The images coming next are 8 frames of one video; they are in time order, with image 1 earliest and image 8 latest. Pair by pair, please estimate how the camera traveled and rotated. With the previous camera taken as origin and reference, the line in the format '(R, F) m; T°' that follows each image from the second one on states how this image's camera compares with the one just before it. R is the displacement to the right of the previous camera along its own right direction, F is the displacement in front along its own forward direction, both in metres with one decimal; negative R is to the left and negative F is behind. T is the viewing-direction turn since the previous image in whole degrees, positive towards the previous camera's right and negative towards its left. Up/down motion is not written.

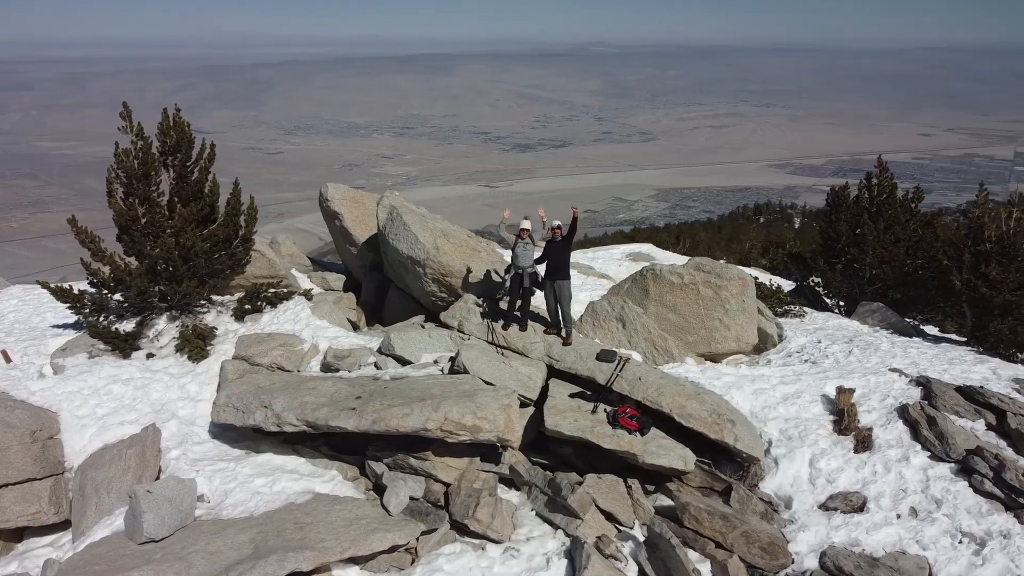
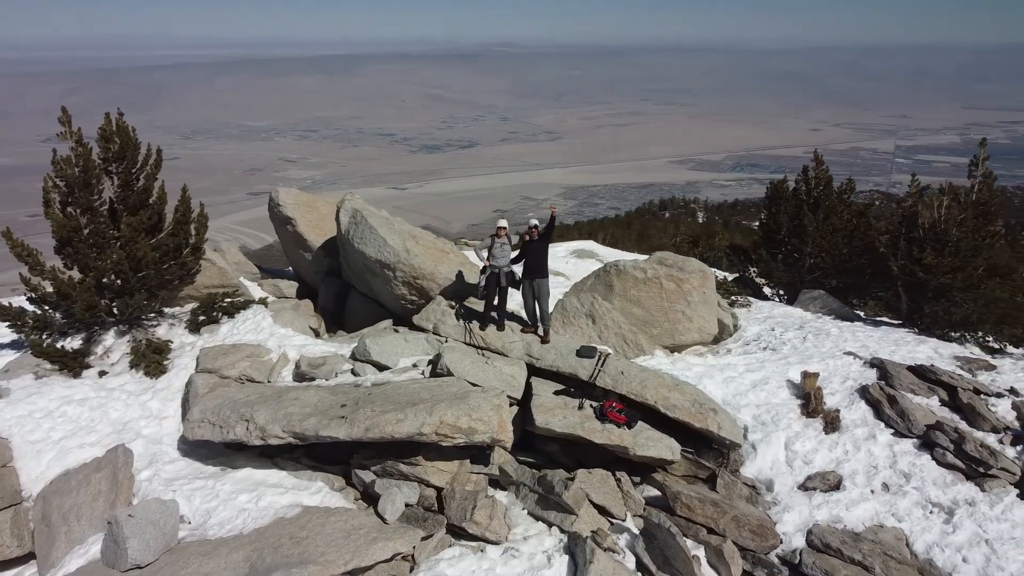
(-0.9, +0.1) m; +6°
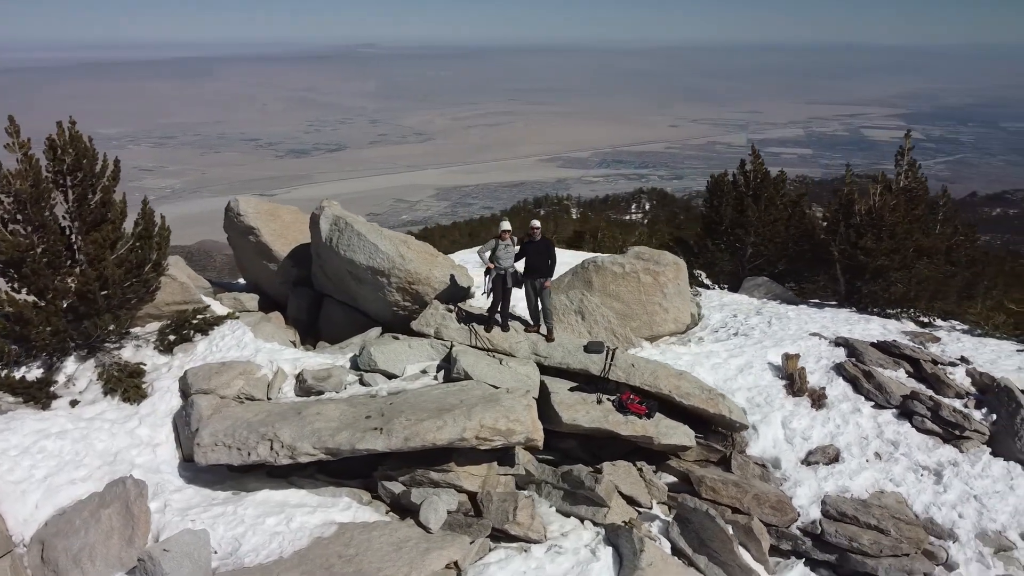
(-1.7, +0.1) m; +9°
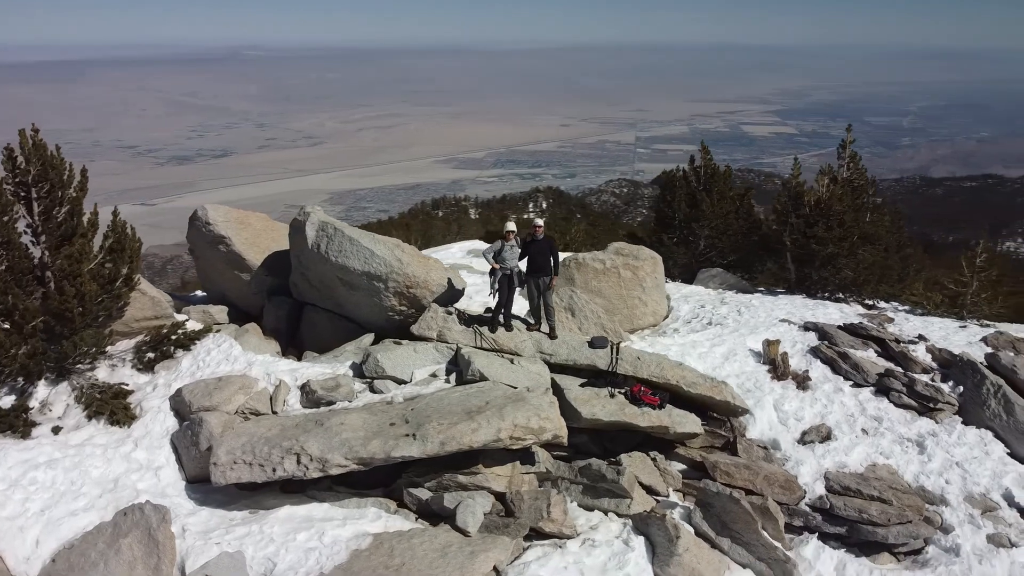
(-1.4, +0.1) m; +7°
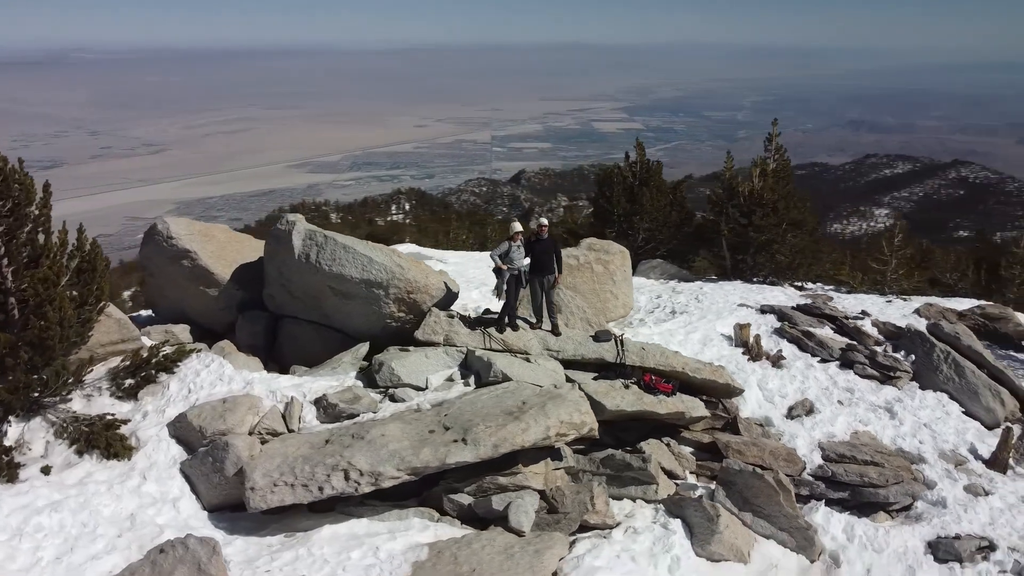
(-2.0, +0.1) m; +10°
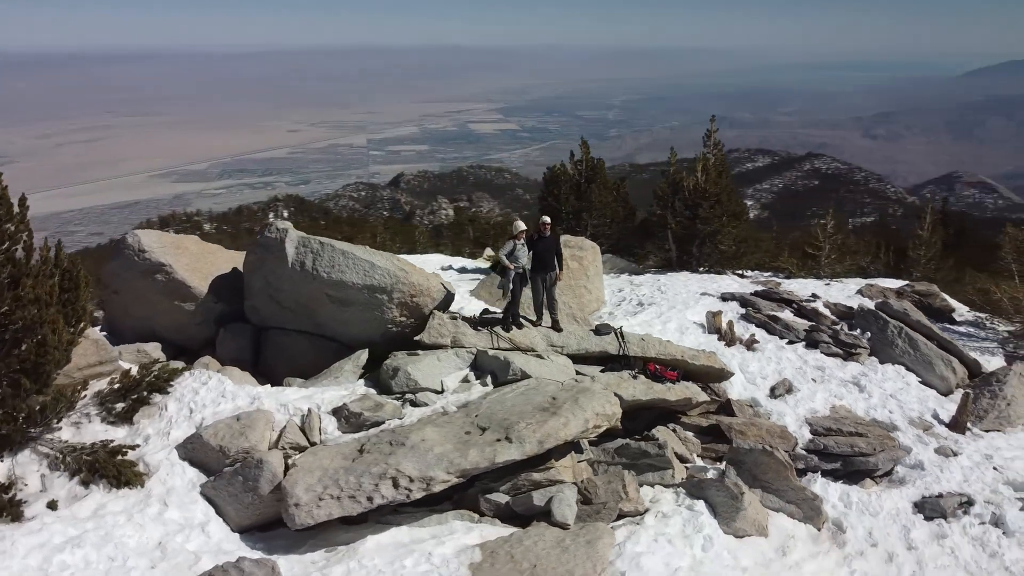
(-1.7, 0.0) m; +8°
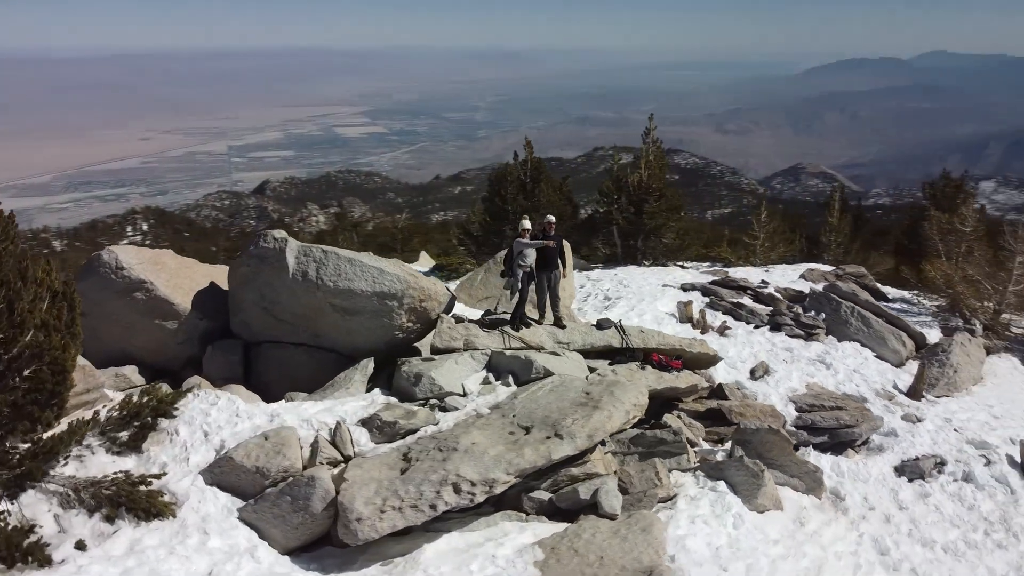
(-1.8, +0.1) m; +9°
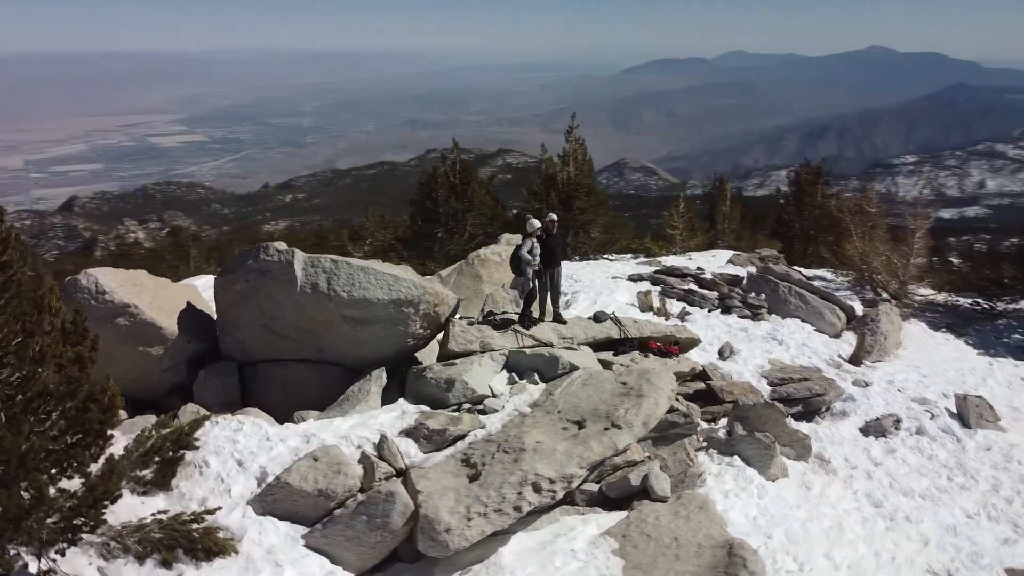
(-2.3, +0.2) m; +11°
